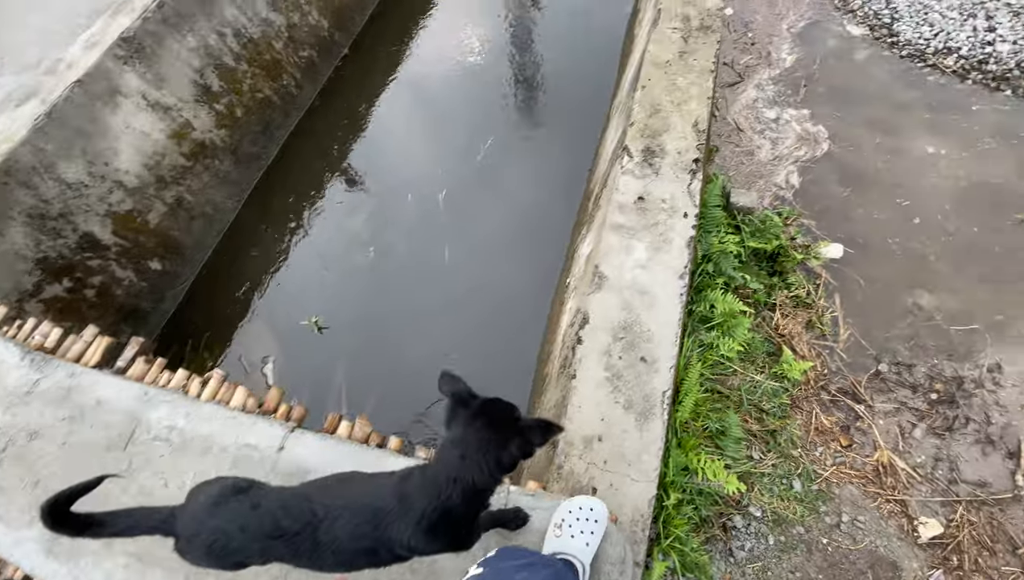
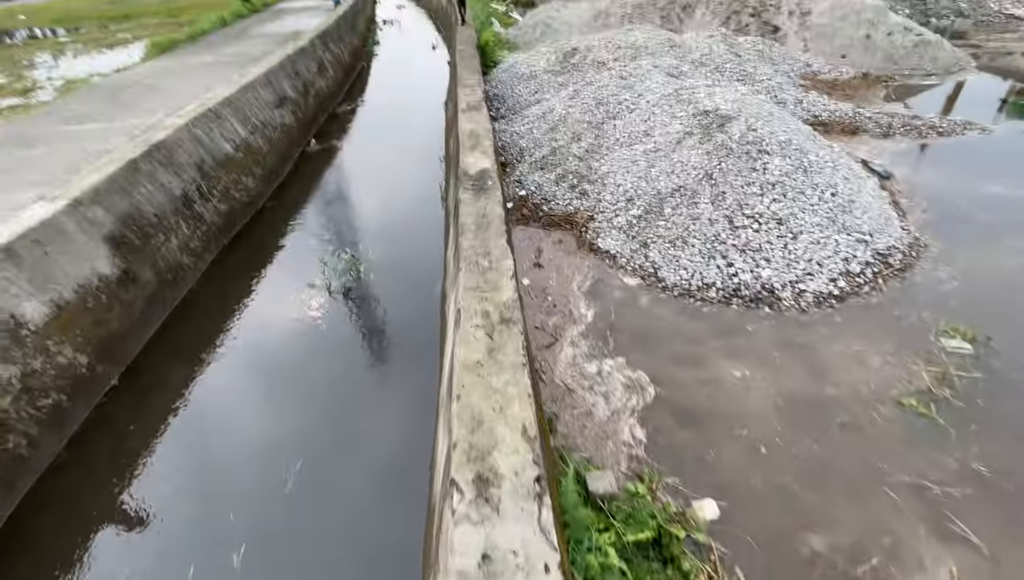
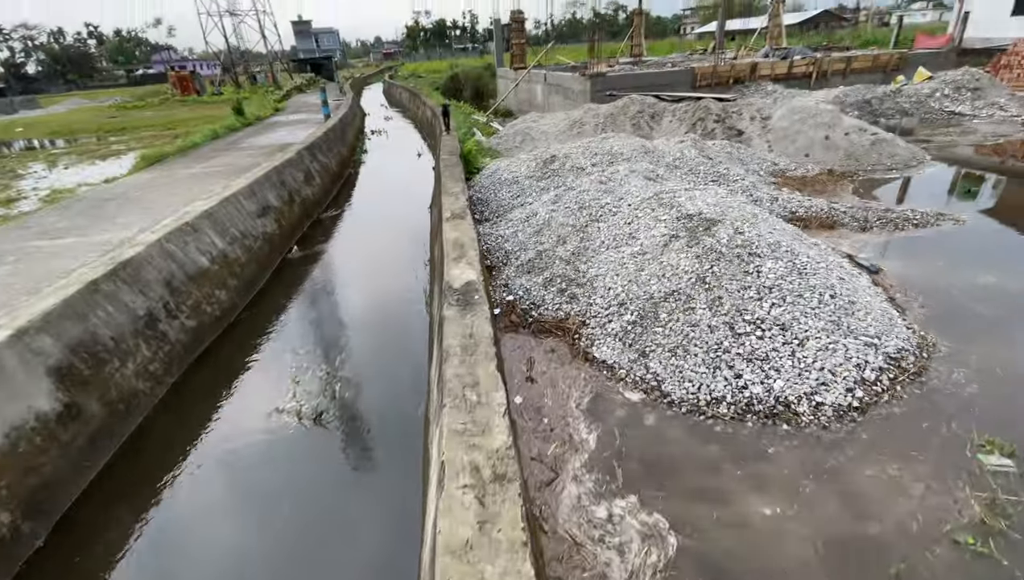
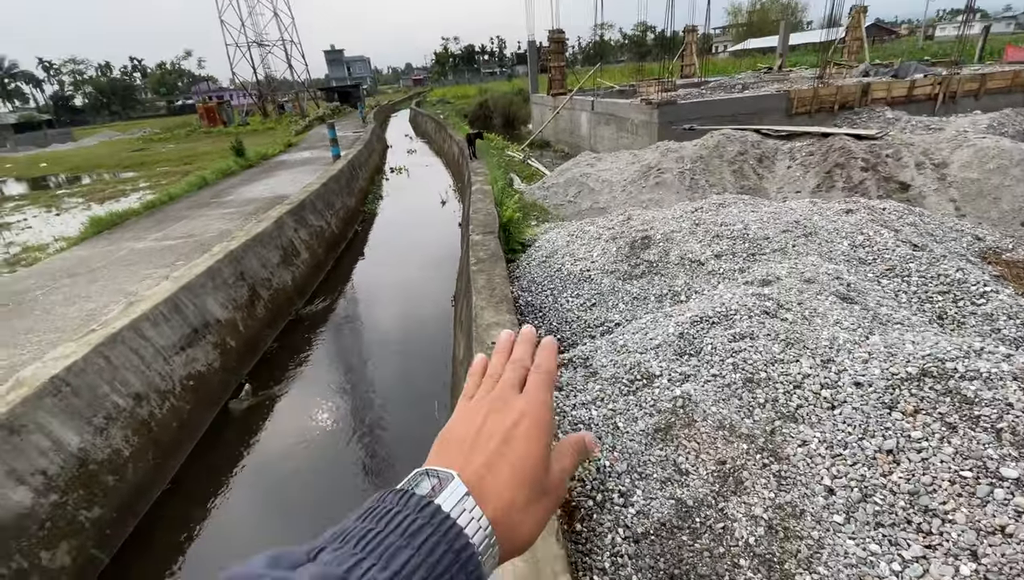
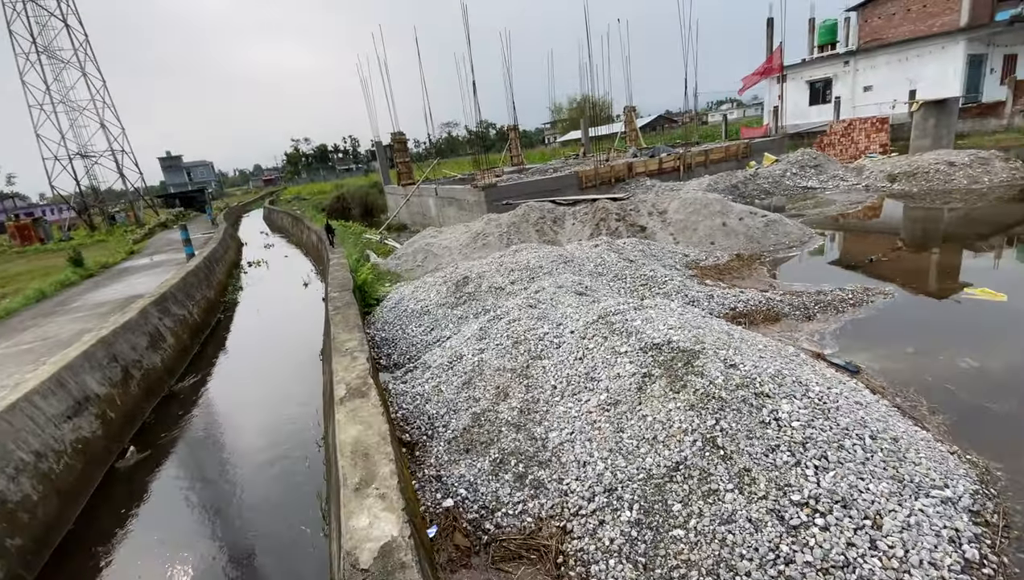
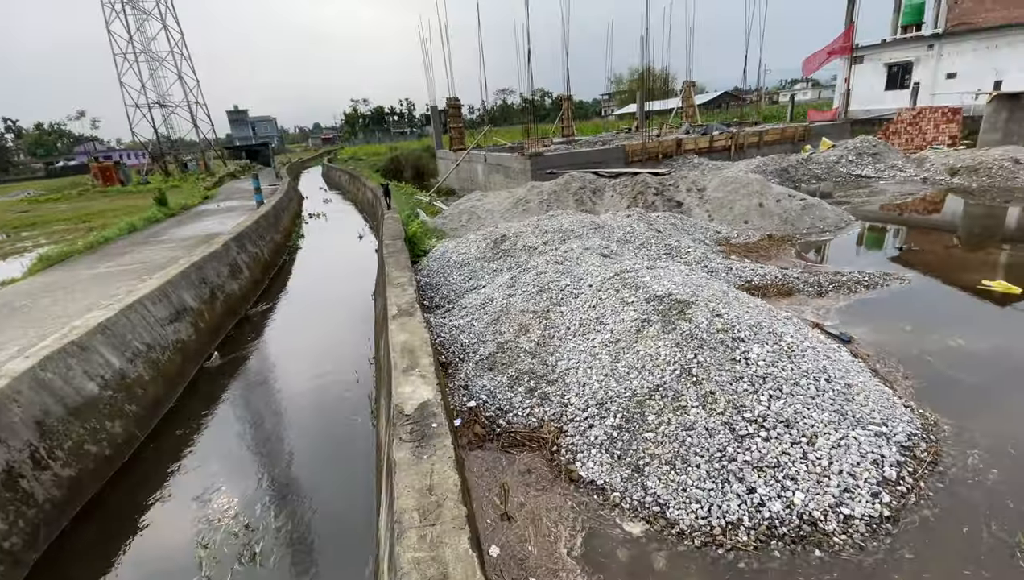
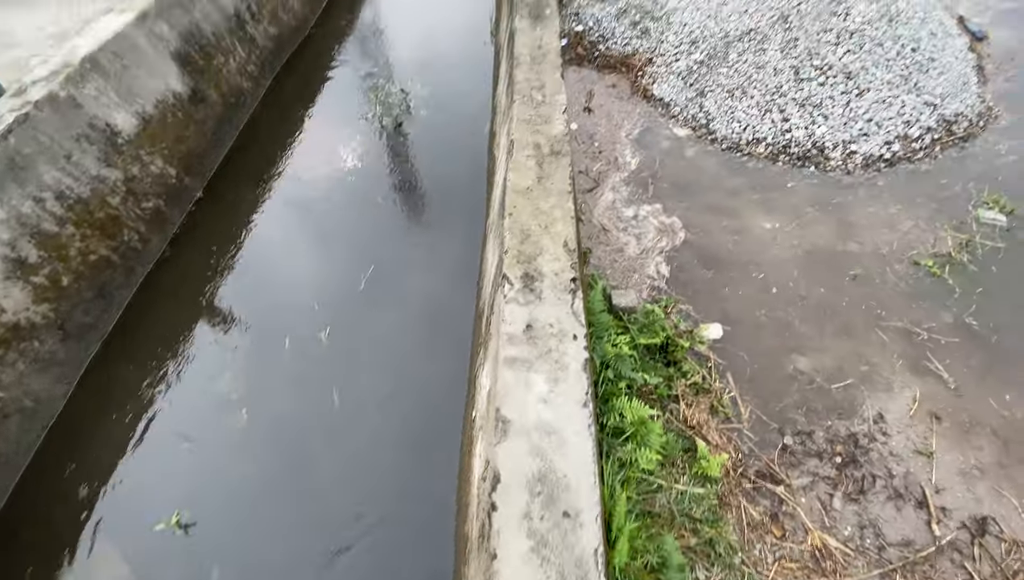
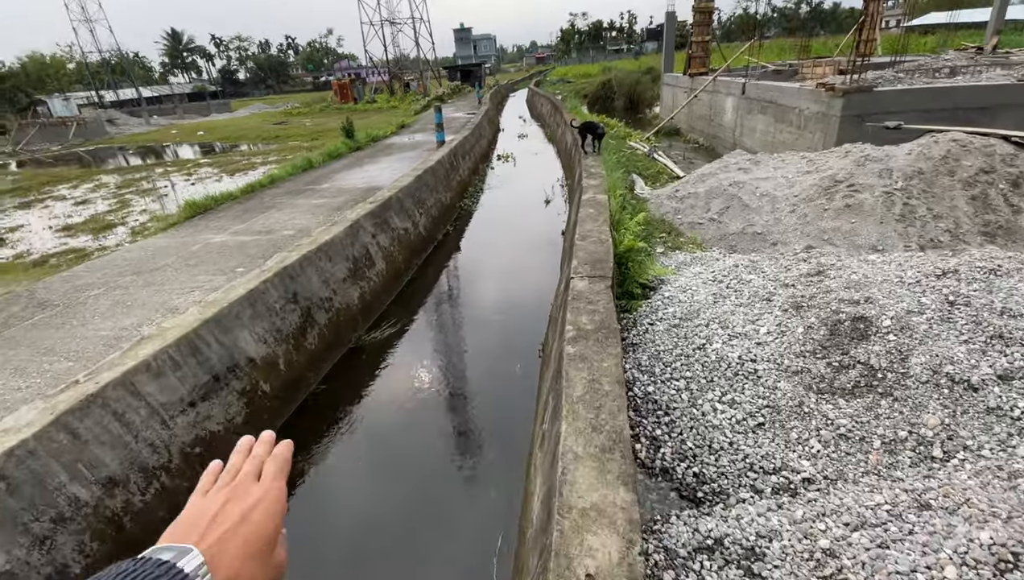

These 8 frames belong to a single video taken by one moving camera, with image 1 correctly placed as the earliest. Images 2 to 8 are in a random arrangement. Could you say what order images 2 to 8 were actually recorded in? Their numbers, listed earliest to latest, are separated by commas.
7, 2, 3, 6, 5, 4, 8
